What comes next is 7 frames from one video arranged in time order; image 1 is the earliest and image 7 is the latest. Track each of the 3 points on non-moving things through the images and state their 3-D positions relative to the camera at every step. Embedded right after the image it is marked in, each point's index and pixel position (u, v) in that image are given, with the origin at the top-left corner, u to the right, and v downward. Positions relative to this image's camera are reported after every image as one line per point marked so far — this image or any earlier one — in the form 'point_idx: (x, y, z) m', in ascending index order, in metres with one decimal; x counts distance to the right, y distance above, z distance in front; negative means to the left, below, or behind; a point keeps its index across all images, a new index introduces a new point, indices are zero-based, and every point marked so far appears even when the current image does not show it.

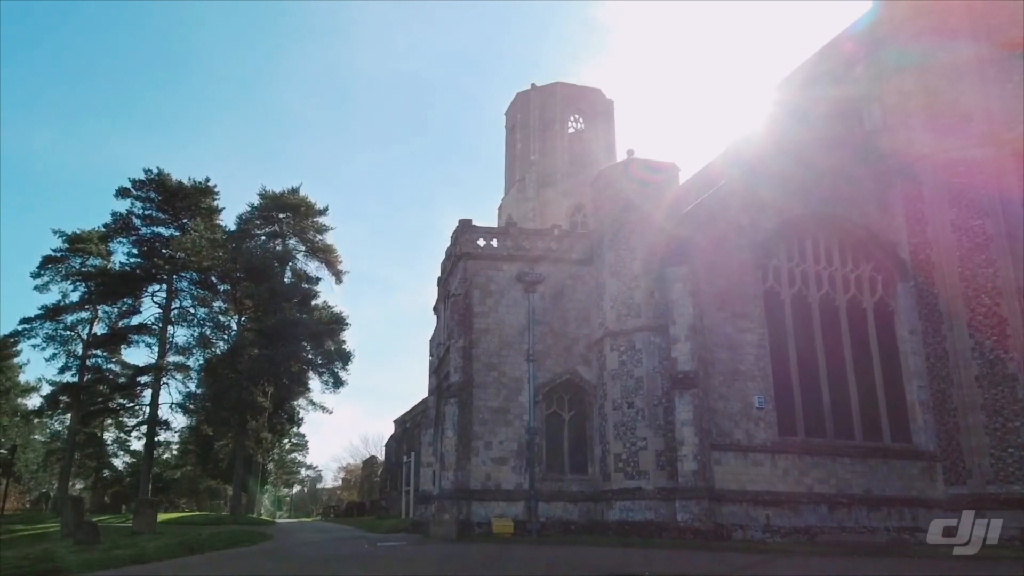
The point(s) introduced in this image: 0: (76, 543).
0: (-10.3, -6.0, +17.3) m
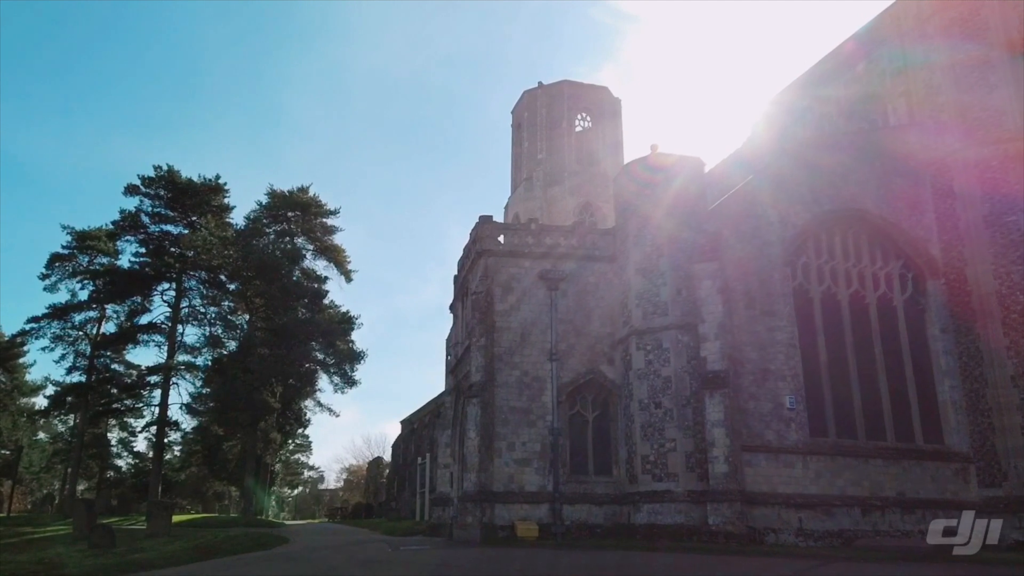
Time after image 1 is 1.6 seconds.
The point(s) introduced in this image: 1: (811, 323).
0: (-9.7, -6.0, +16.9) m
1: (+7.8, -1.0, +19.0) m
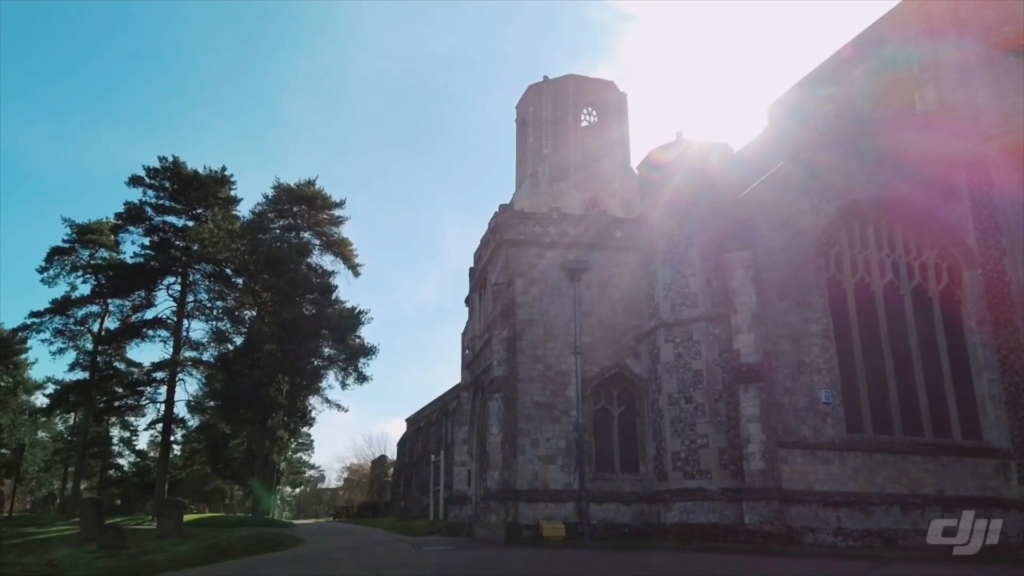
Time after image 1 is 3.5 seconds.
0: (-9.1, -5.7, +16.2) m
1: (+8.4, -0.7, +18.4) m
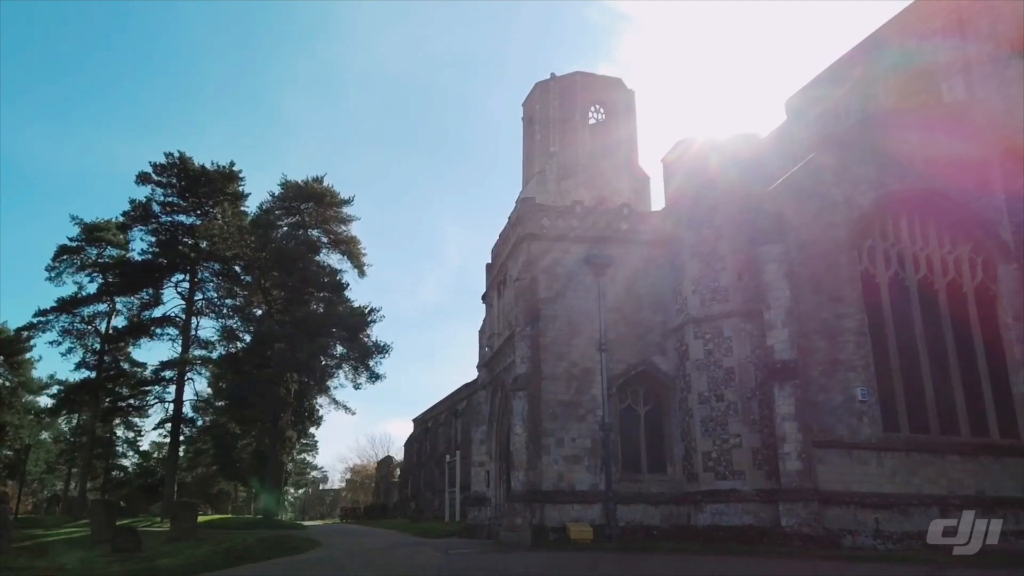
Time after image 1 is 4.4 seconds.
0: (-8.5, -5.6, +15.6) m
1: (+9.0, -0.6, +17.8) m
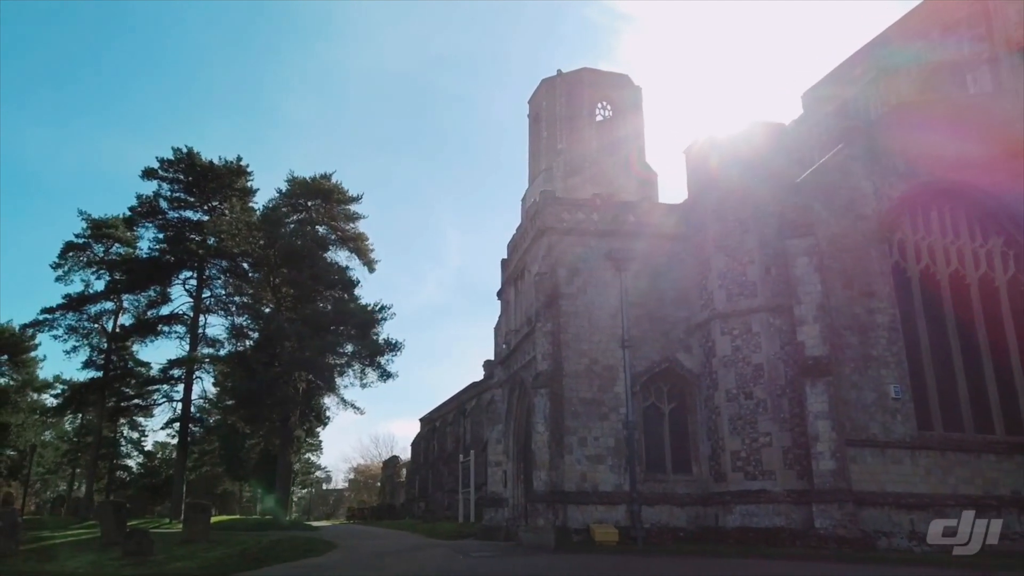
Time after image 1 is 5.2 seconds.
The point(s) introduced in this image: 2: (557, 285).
0: (-8.1, -5.5, +15.1) m
1: (+9.4, -0.4, +17.3) m
2: (+1.1, +0.1, +18.0) m
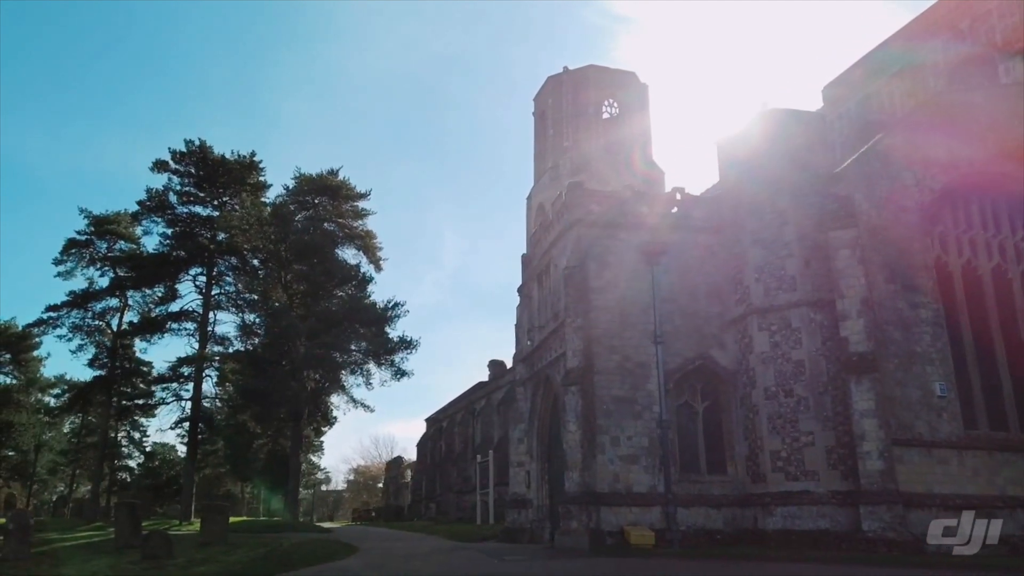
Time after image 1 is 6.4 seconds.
0: (-7.4, -5.4, +14.5) m
1: (+10.1, -0.3, +16.8) m
2: (+1.8, +0.2, +17.4) m
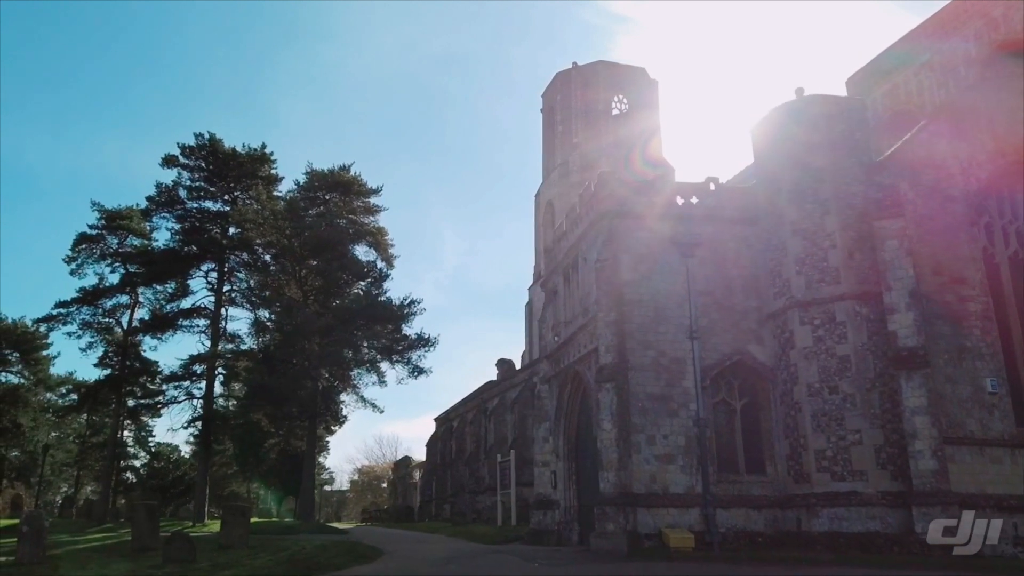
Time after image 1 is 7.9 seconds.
0: (-6.7, -5.2, +13.9) m
1: (+10.8, -0.2, +16.1) m
2: (+2.5, +0.3, +16.8) m
